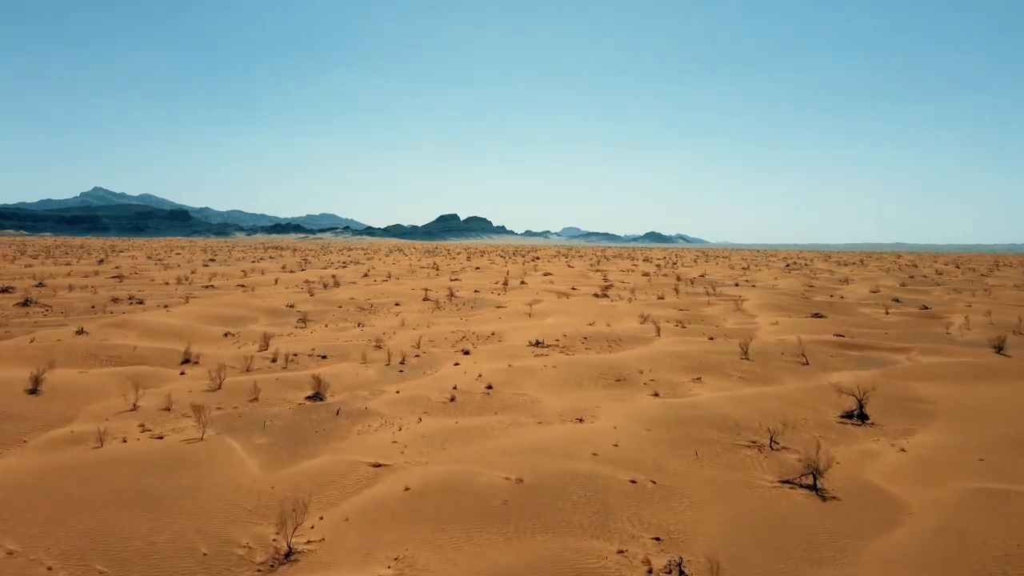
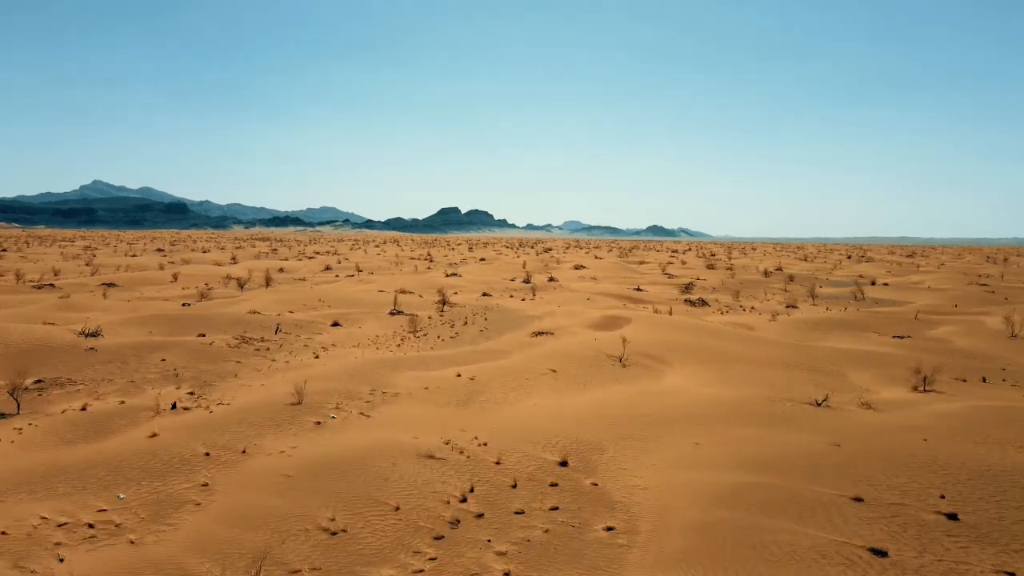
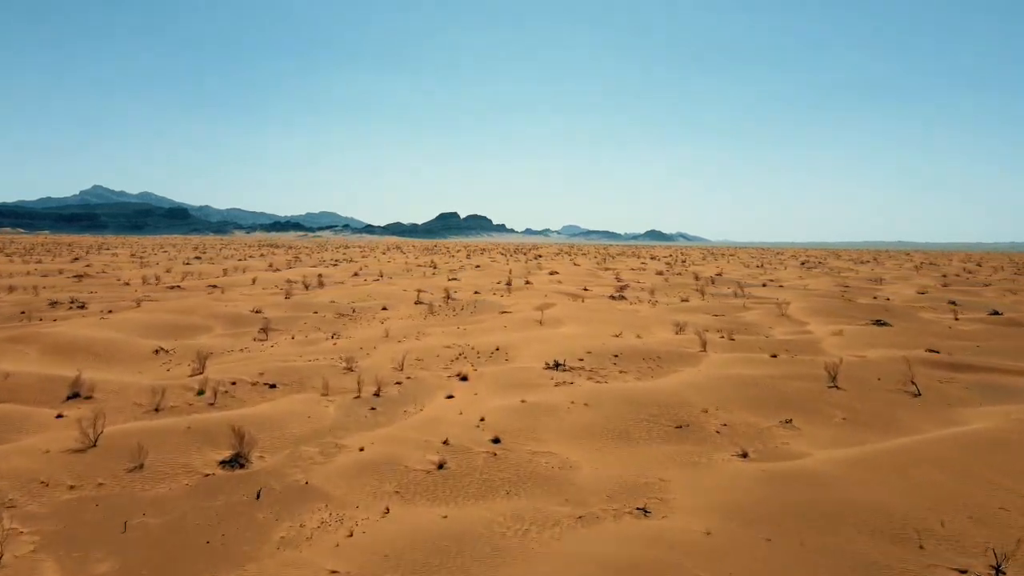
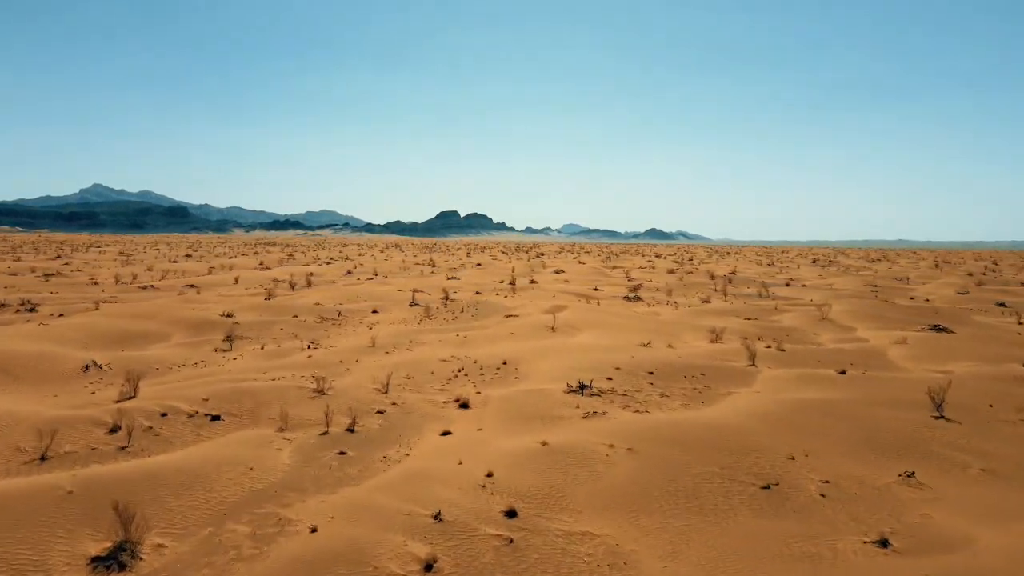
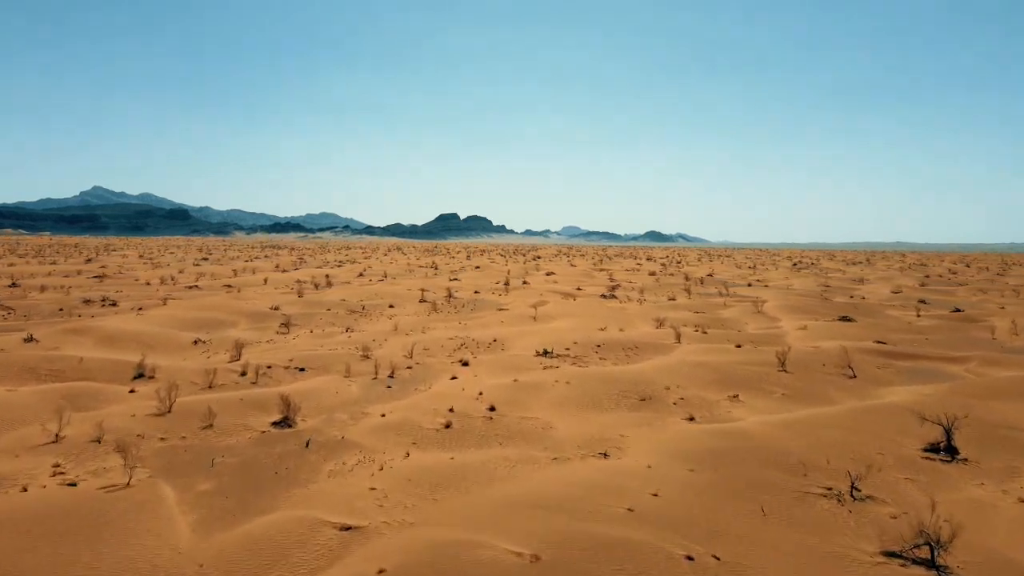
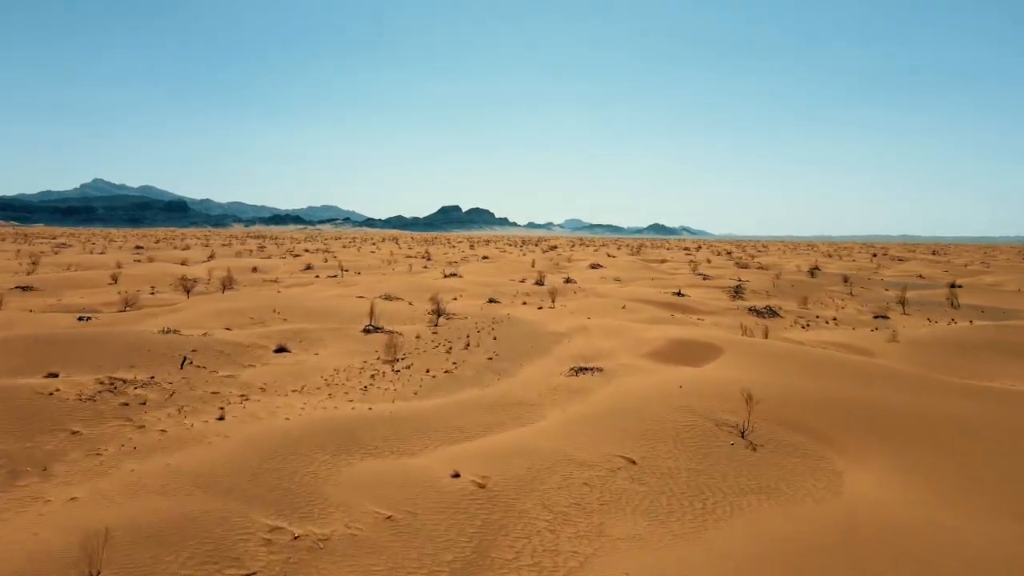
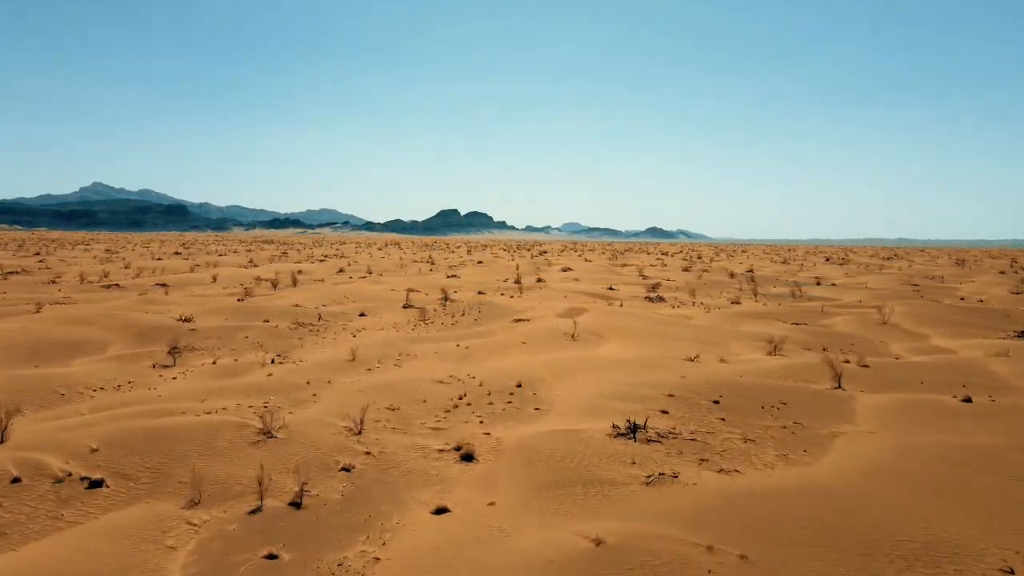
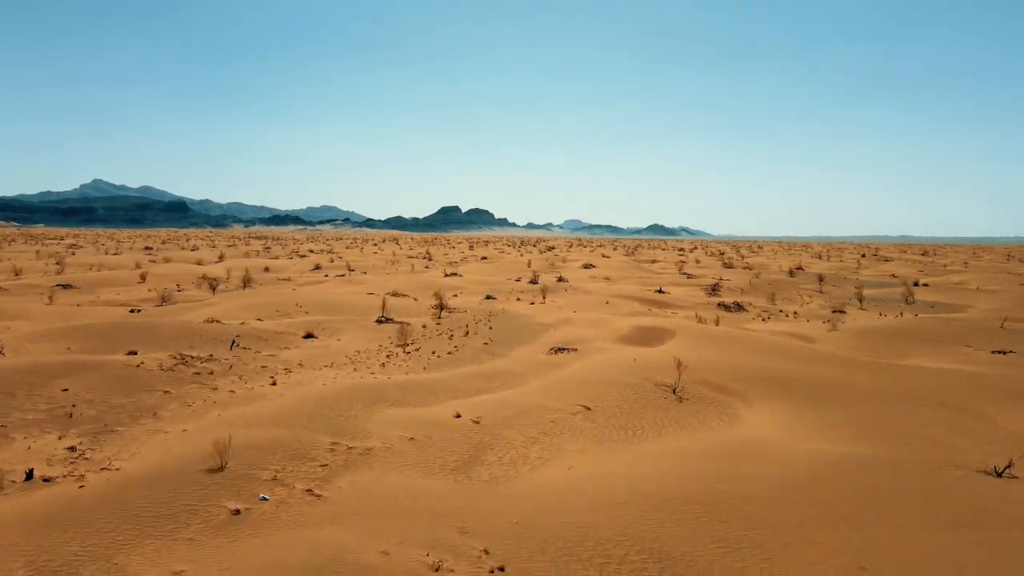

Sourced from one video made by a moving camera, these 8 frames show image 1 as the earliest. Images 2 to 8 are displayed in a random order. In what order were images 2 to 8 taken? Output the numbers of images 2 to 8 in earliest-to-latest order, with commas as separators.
5, 3, 4, 7, 2, 8, 6
